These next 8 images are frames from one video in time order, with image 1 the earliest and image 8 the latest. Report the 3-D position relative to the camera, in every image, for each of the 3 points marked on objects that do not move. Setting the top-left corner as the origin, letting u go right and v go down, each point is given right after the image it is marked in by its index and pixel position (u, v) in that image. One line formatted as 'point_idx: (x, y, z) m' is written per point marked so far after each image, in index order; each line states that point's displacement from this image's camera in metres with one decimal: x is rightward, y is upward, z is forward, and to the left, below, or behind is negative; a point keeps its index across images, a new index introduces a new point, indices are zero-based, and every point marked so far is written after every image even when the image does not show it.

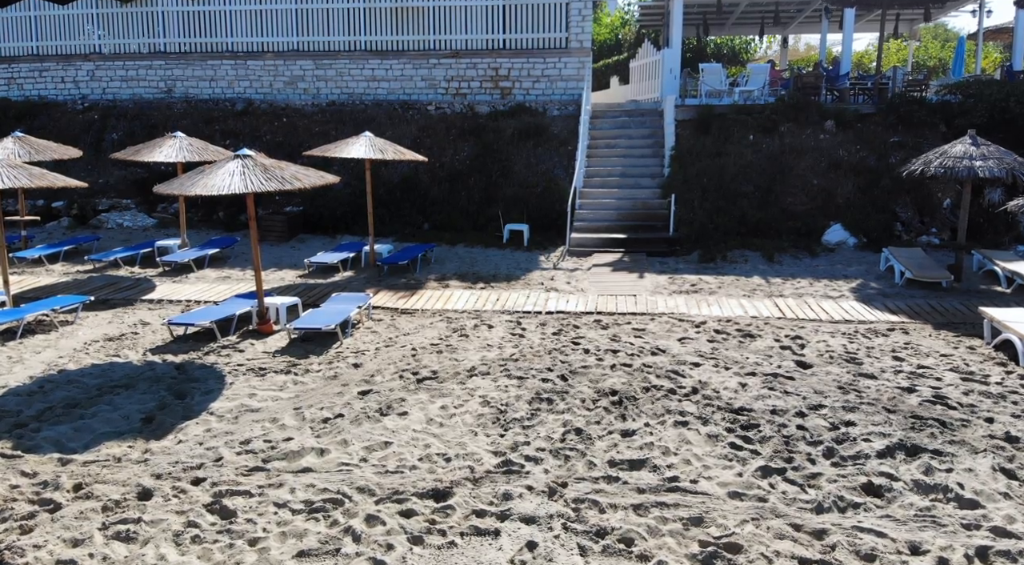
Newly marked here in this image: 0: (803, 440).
0: (+2.1, -1.2, +5.0) m
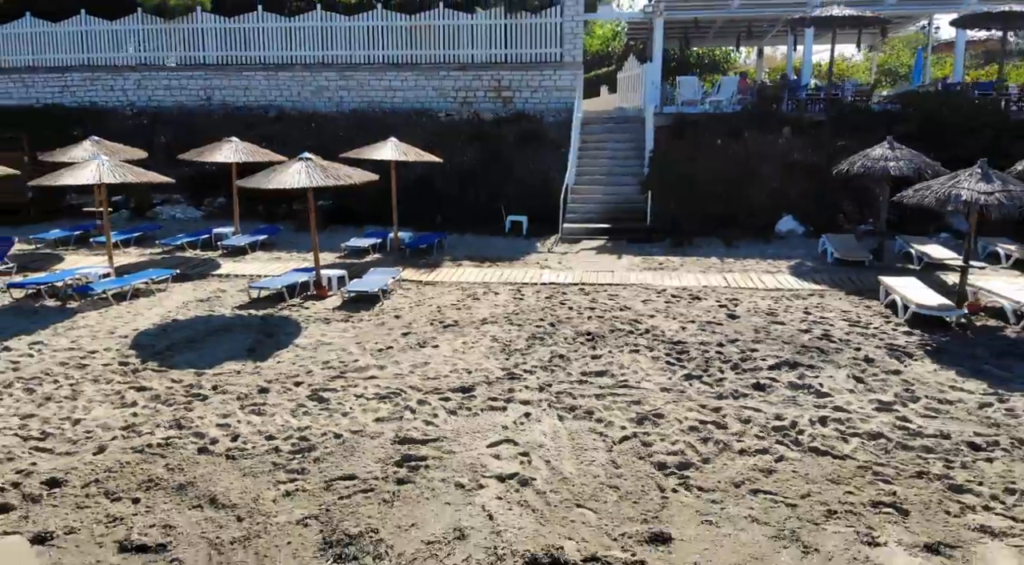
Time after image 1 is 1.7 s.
0: (+2.1, -0.8, +7.0) m
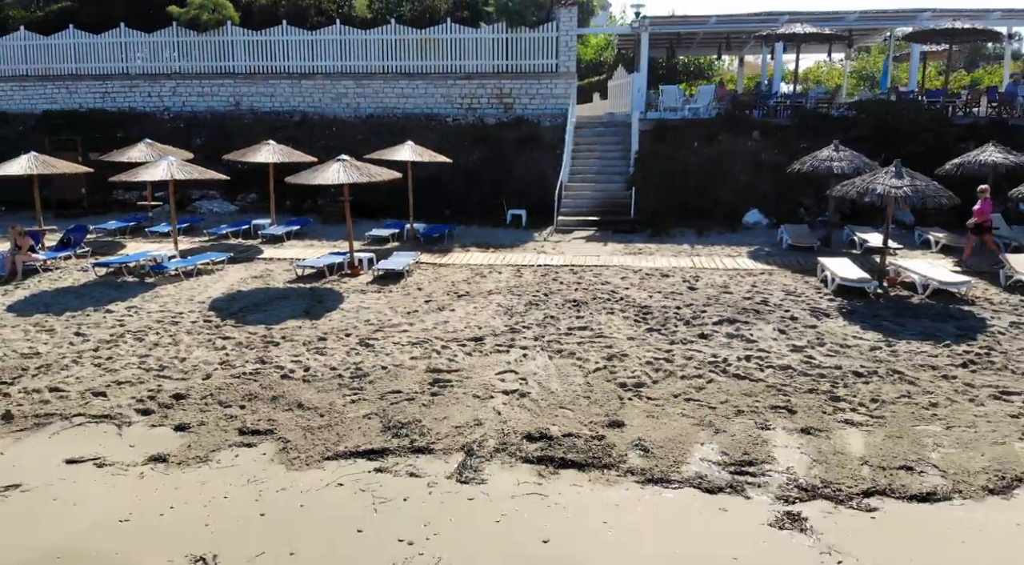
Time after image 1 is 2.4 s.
0: (+2.1, -0.5, +9.0) m
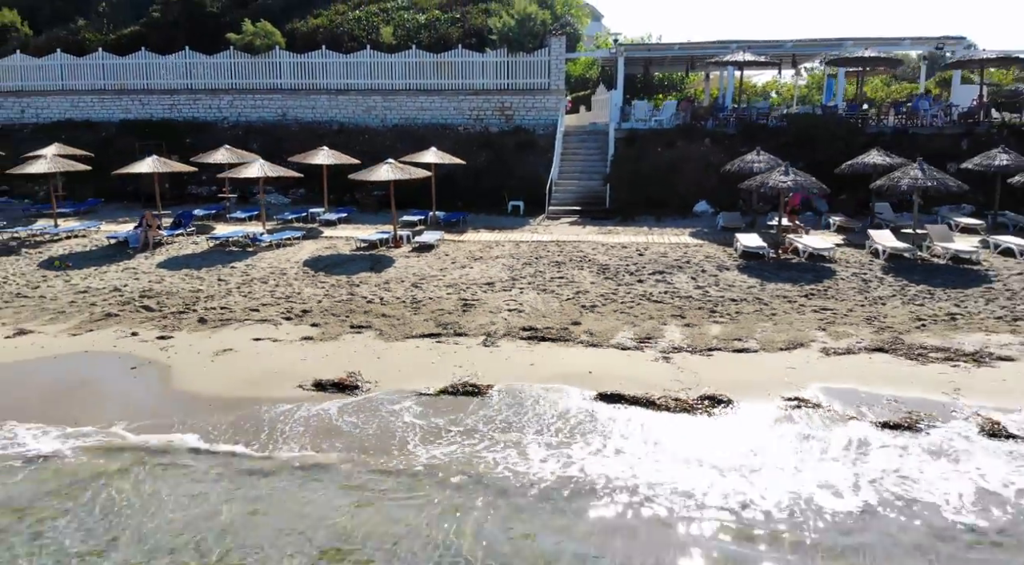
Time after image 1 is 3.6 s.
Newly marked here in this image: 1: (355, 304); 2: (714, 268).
0: (+2.1, +0.2, +13.2) m
1: (-2.7, -0.4, +11.7) m
2: (+3.9, +0.3, +13.5) m
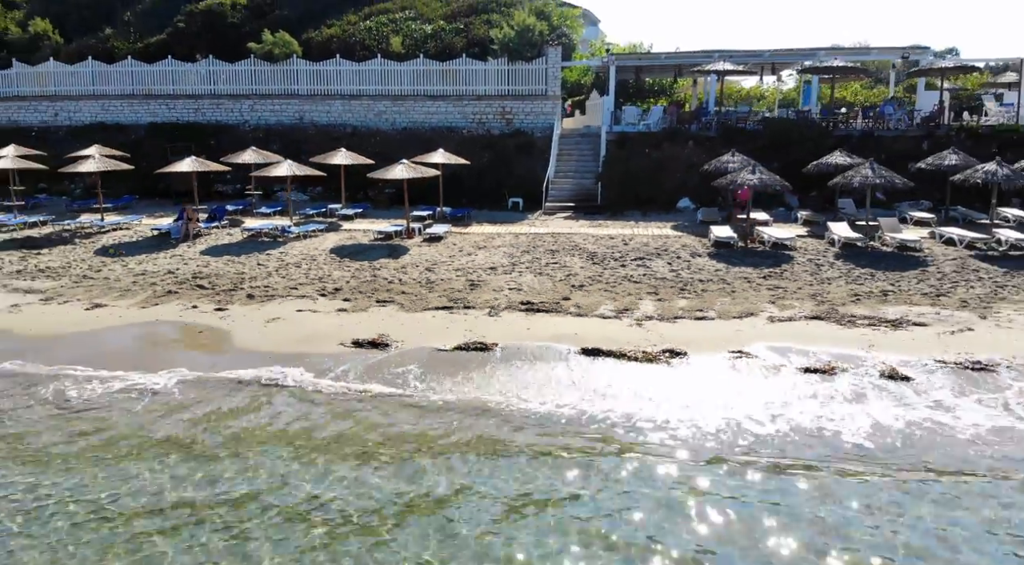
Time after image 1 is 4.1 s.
0: (+2.1, +0.5, +15.2) m
1: (-2.7, 0.0, +13.7) m
2: (+3.9, +0.6, +15.5) m
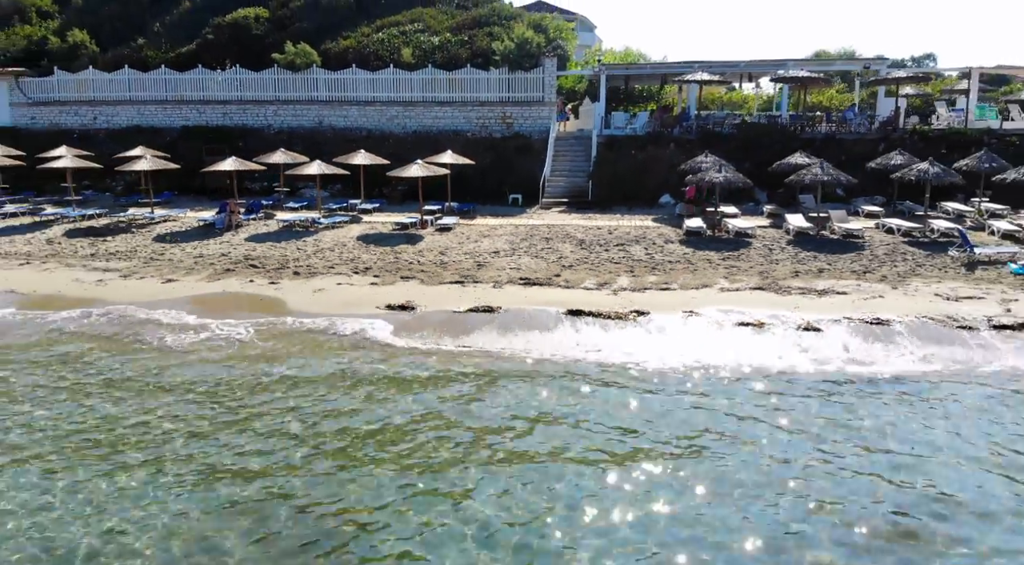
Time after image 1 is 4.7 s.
0: (+2.1, +1.0, +17.9) m
1: (-2.7, +0.4, +16.5) m
2: (+3.9, +1.1, +18.2) m
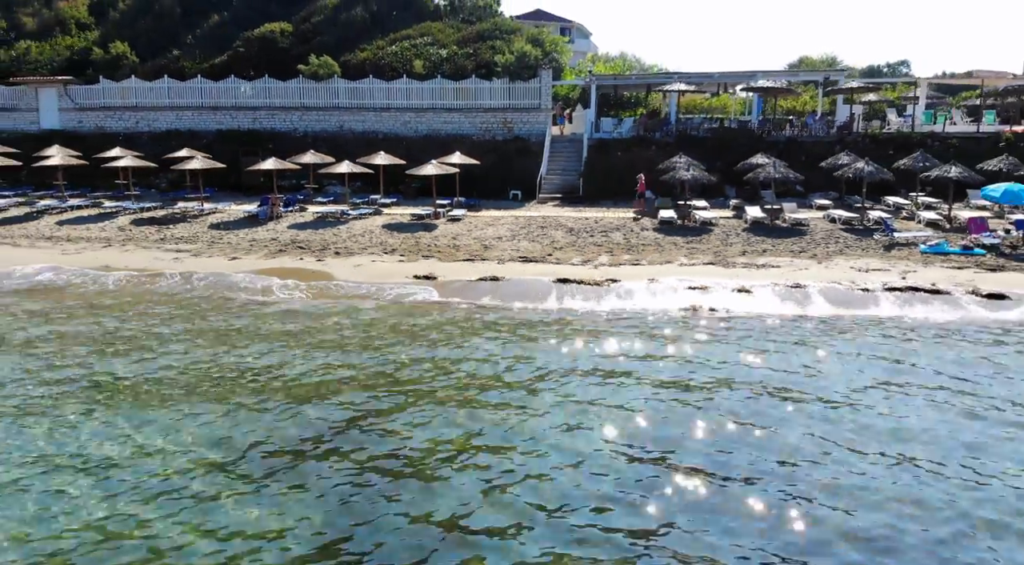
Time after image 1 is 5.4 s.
0: (+2.1, +1.6, +21.5) m
1: (-2.6, +1.0, +20.0) m
2: (+4.0, +1.7, +21.7) m
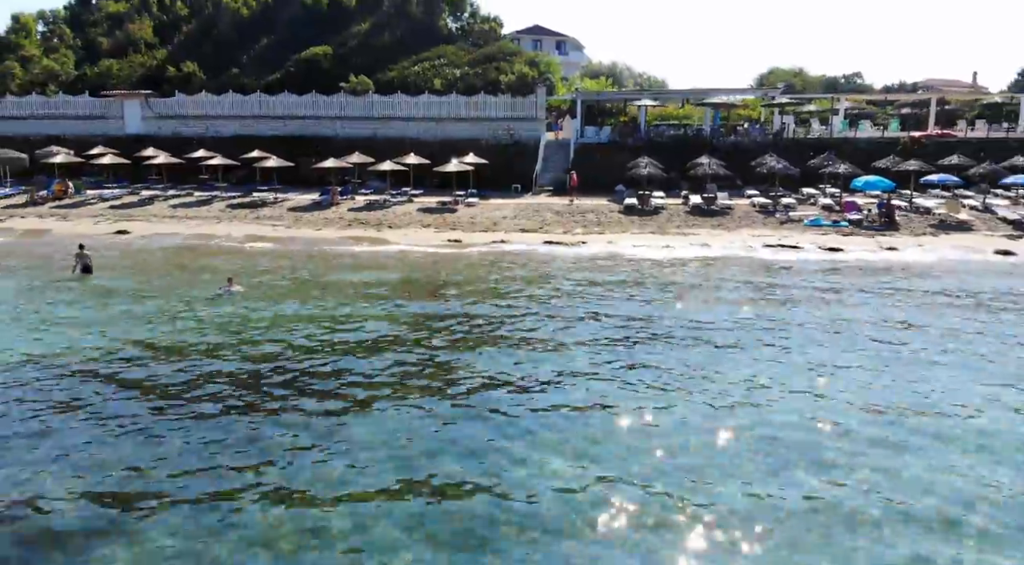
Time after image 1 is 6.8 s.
0: (+2.2, +3.0, +29.3) m
1: (-2.6, +2.4, +27.8) m
2: (+4.0, +3.1, +29.5) m
